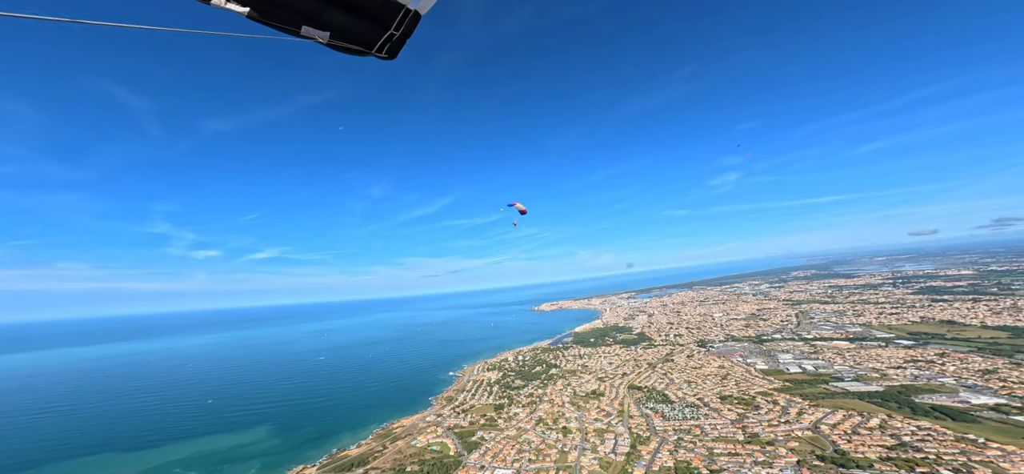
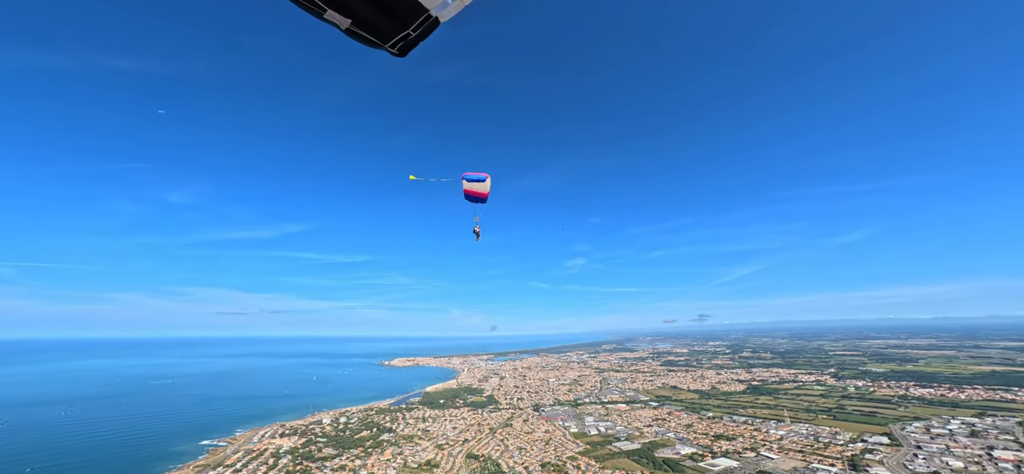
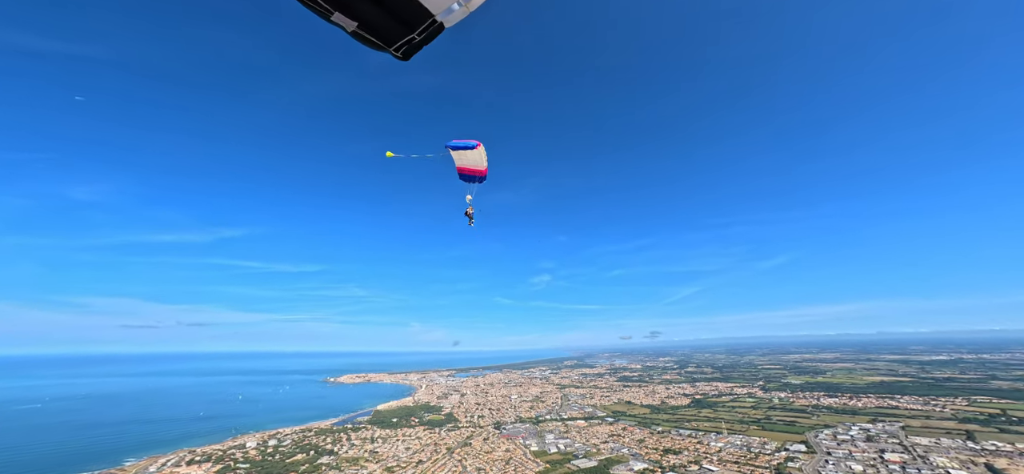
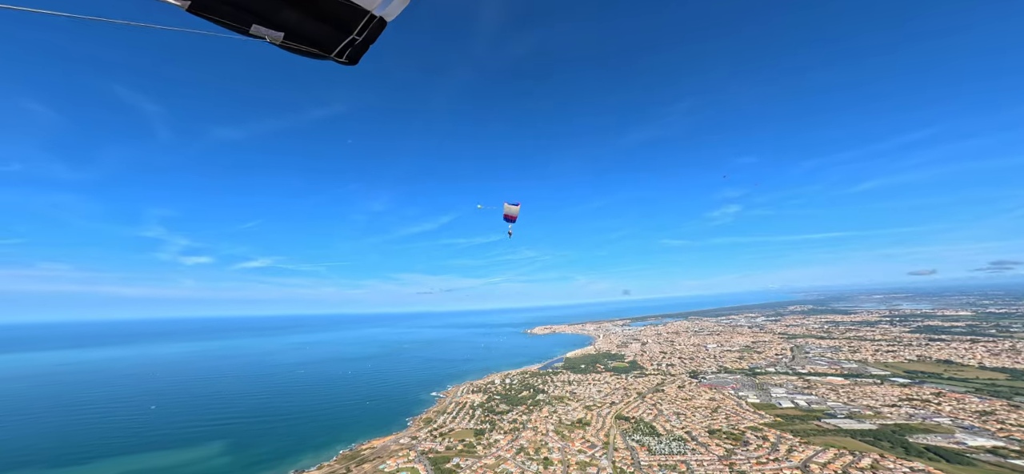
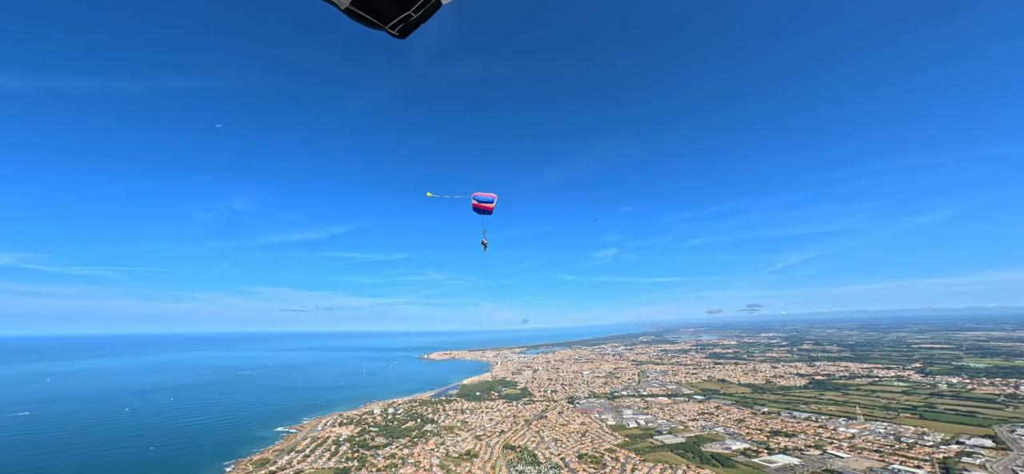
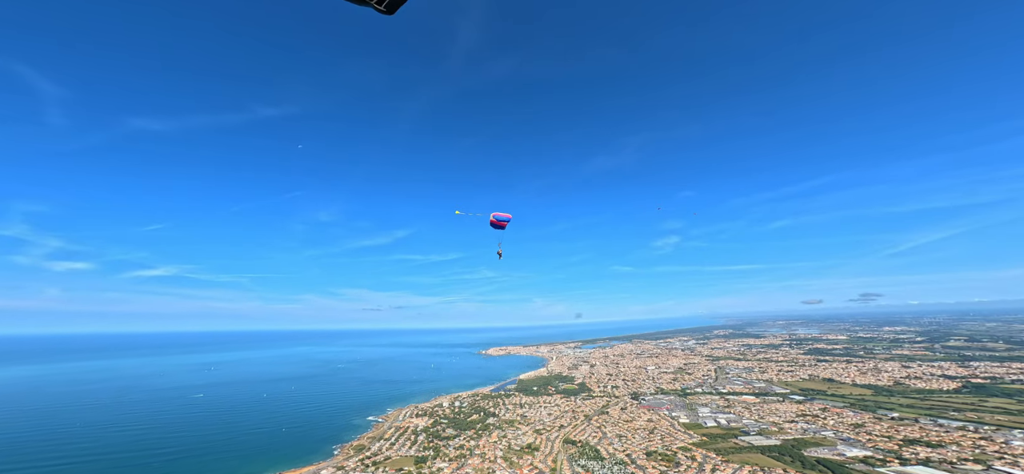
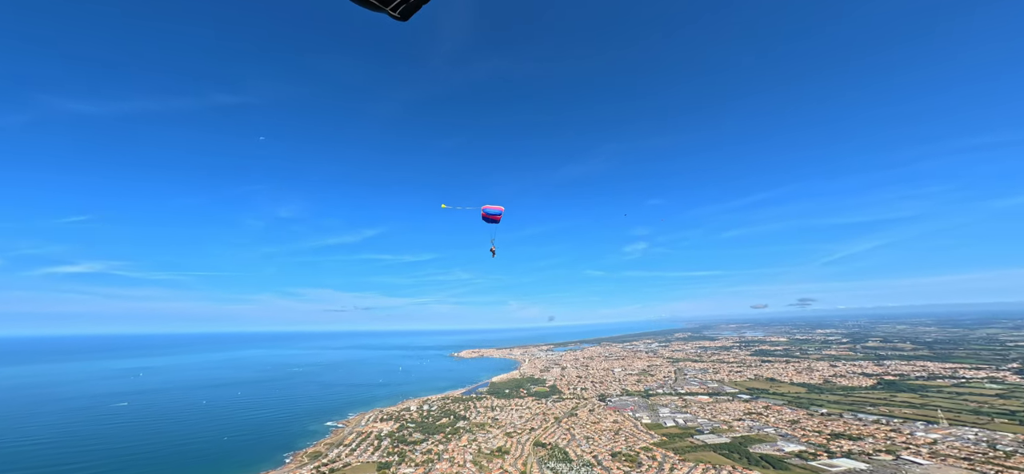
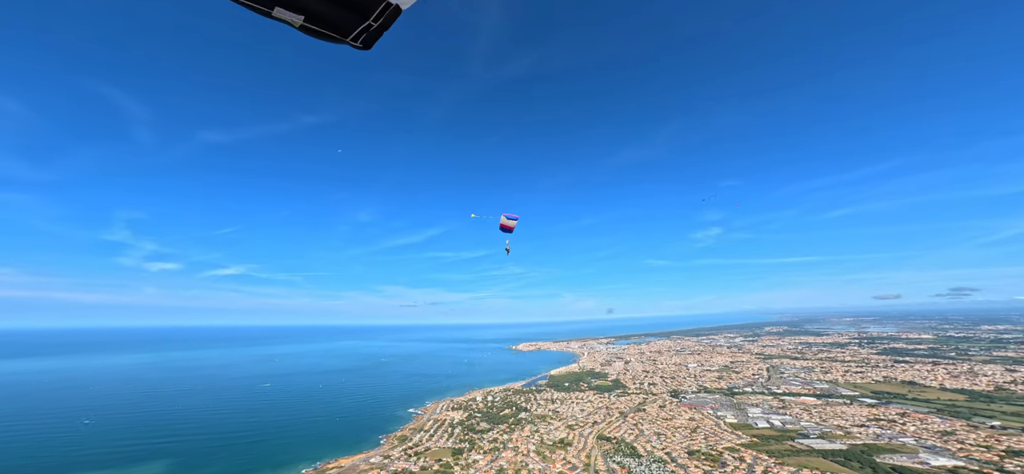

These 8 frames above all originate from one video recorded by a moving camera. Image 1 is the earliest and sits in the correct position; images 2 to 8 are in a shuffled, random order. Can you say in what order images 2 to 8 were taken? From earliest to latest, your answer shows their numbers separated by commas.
4, 8, 6, 7, 5, 2, 3
